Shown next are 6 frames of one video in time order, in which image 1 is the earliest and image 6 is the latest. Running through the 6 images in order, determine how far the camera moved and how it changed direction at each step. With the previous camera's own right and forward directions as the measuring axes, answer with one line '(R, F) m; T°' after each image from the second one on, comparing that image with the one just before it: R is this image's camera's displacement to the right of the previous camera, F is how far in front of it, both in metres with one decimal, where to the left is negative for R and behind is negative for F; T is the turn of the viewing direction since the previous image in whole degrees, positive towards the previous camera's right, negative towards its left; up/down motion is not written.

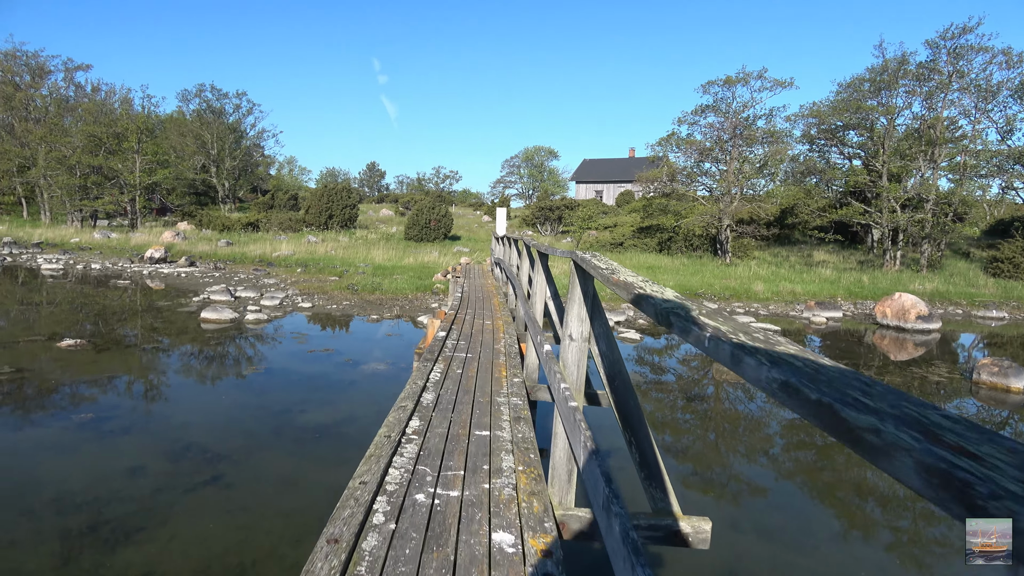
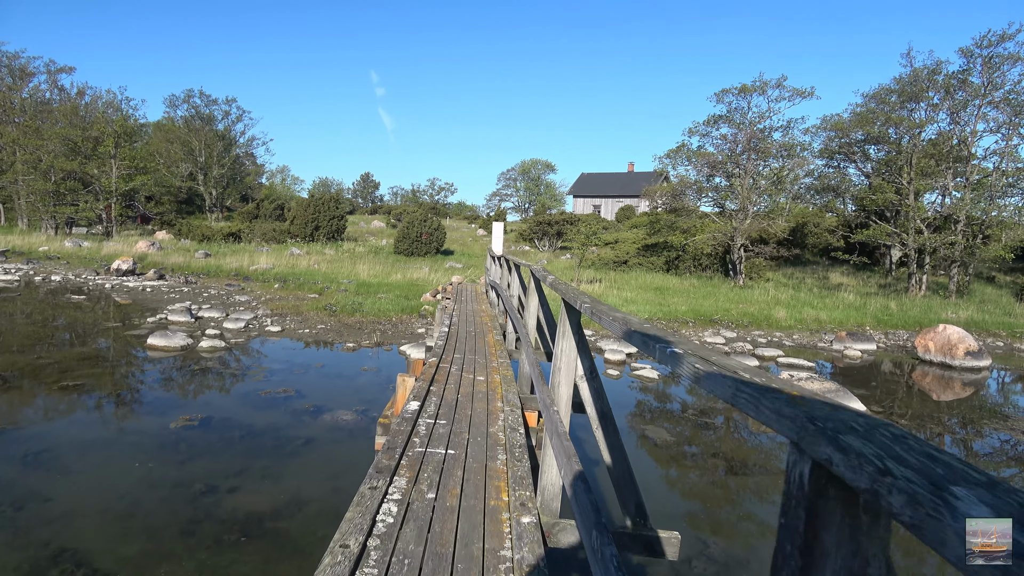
(-0.1, +1.2) m; +1°
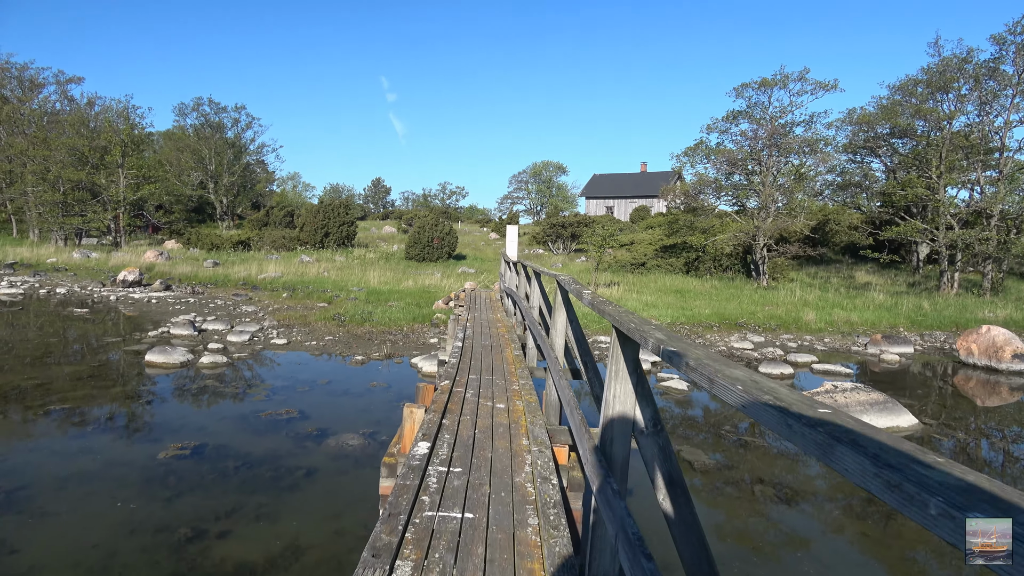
(-0.1, +0.5) m; -1°
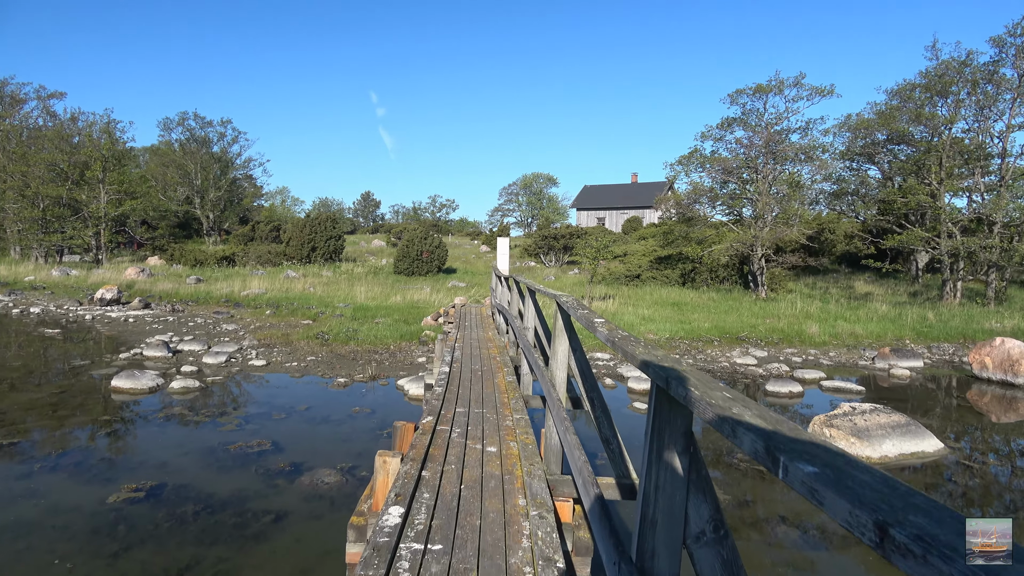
(0.0, +0.4) m; +1°
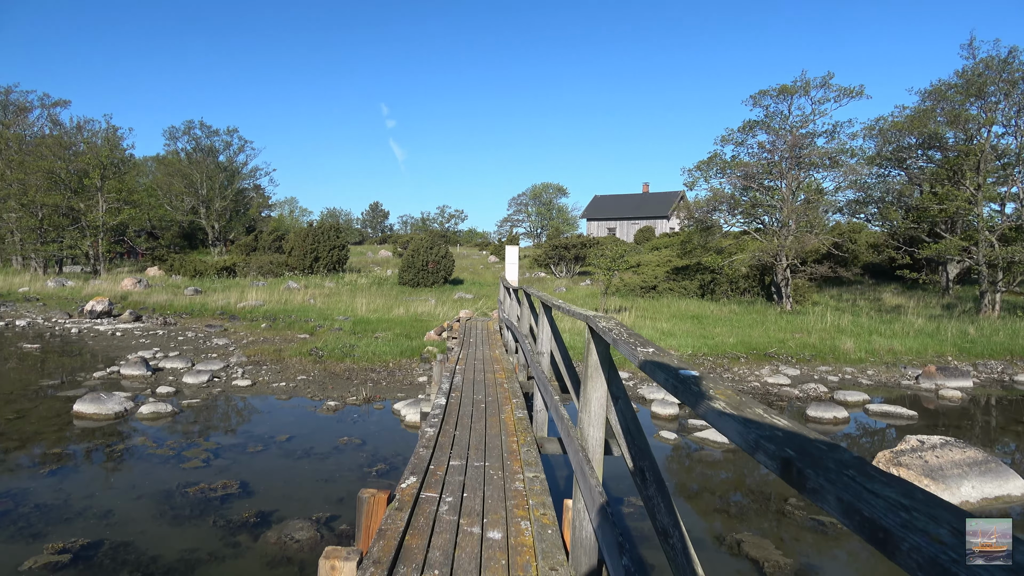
(0.0, +0.8) m; -1°
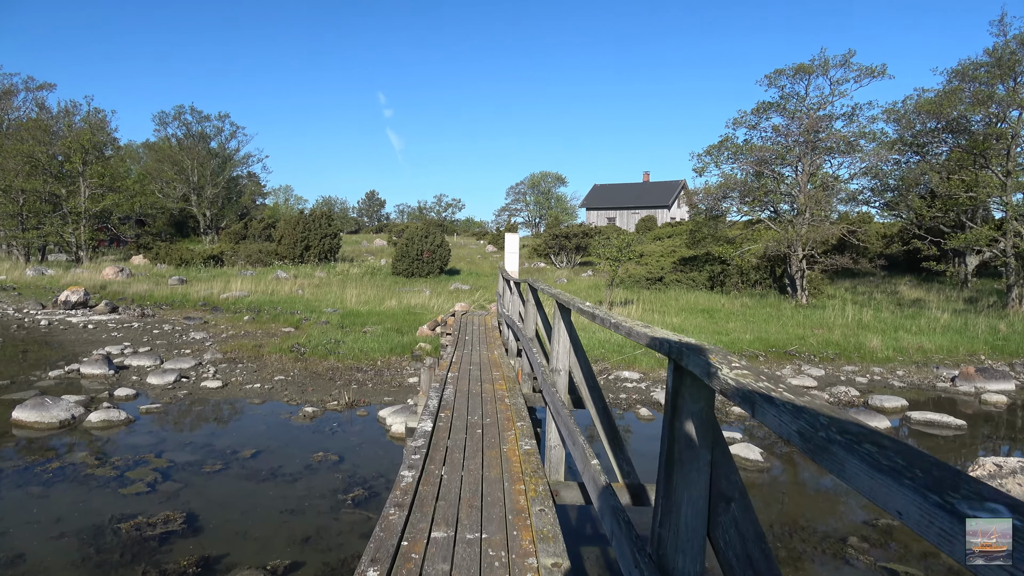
(0.0, +0.8) m; 0°
